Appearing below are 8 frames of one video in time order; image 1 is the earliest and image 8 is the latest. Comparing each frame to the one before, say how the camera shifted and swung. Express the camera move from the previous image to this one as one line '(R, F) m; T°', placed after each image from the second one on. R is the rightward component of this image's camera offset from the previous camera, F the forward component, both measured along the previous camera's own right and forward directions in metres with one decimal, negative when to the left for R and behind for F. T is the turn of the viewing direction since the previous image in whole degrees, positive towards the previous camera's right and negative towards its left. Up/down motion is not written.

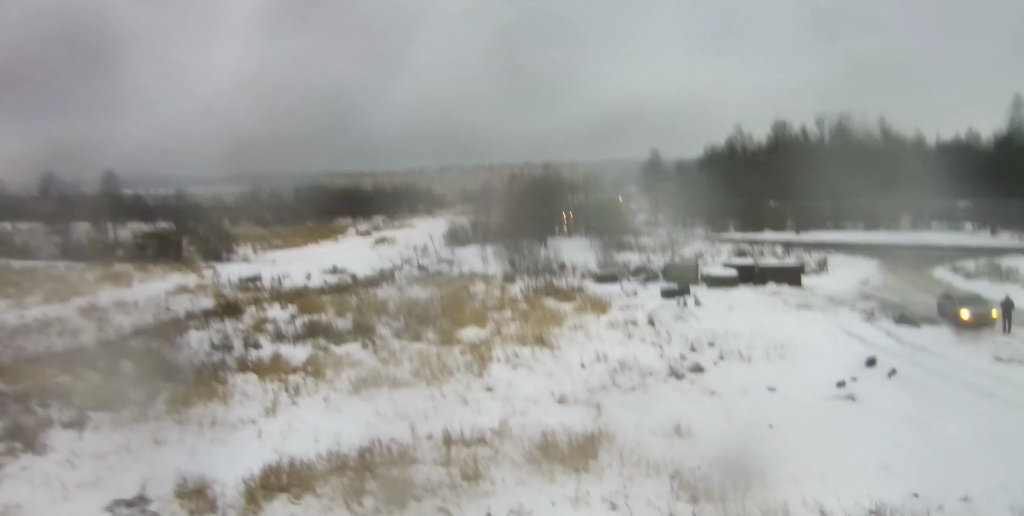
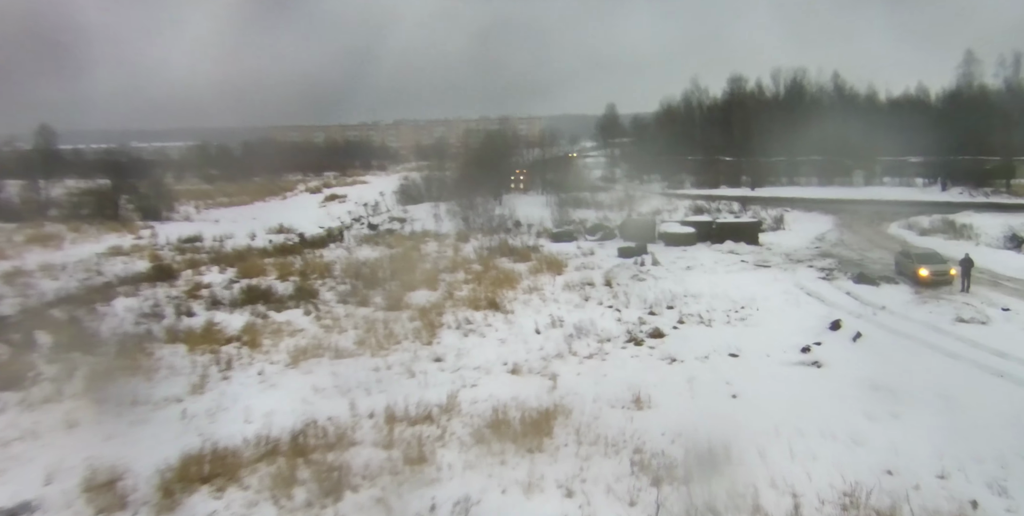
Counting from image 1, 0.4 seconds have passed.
(+0.2, +0.9) m; +4°
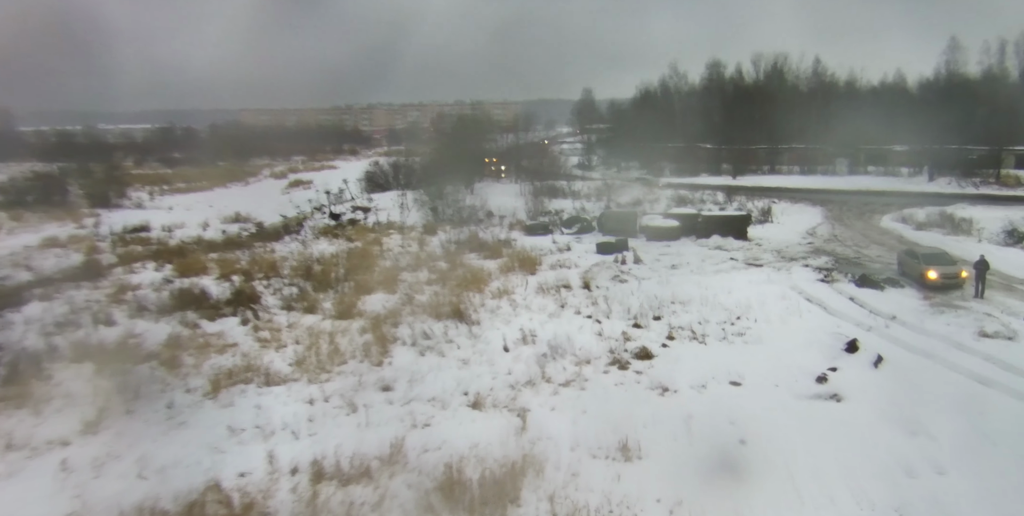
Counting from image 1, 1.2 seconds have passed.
(+0.2, +1.8) m; +2°
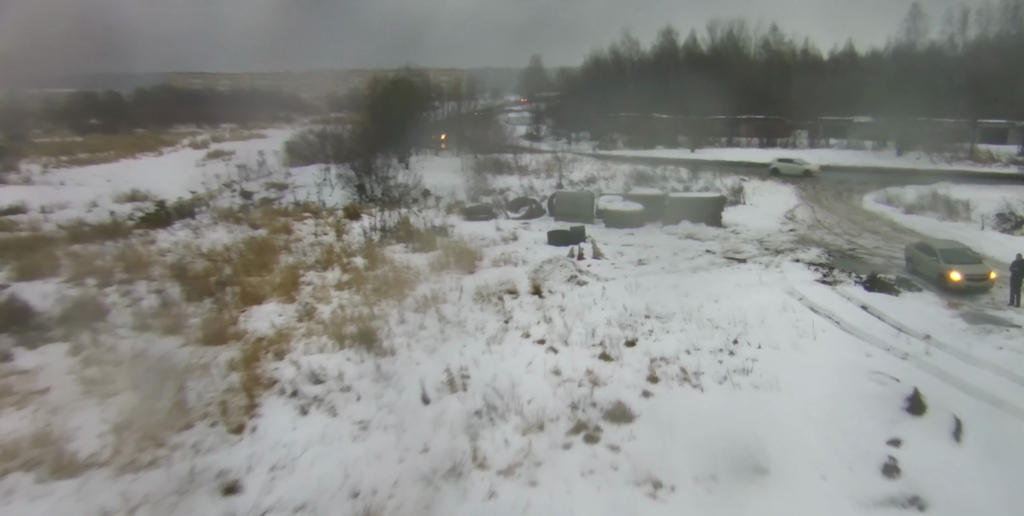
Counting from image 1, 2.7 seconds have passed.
(+0.4, +3.2) m; +5°
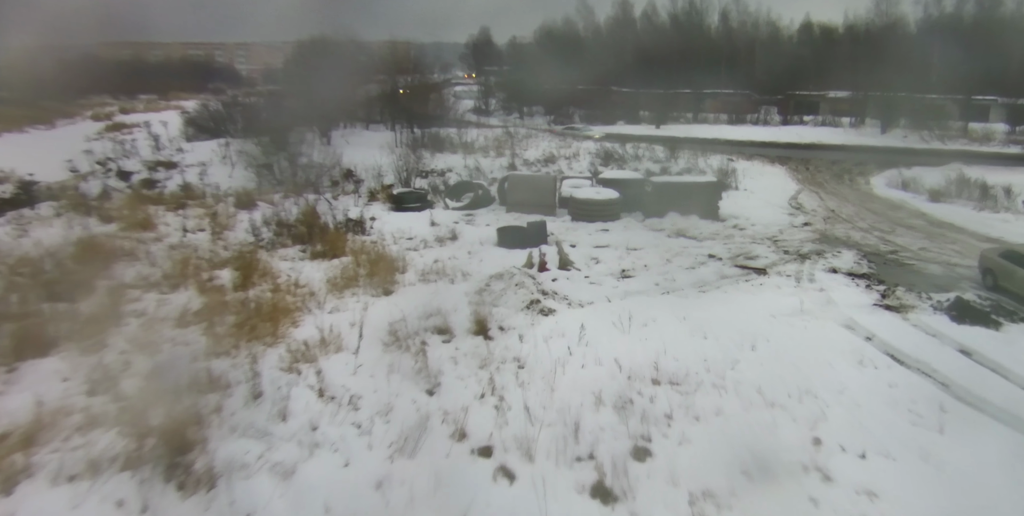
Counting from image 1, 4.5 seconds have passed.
(+0.3, +4.0) m; +5°
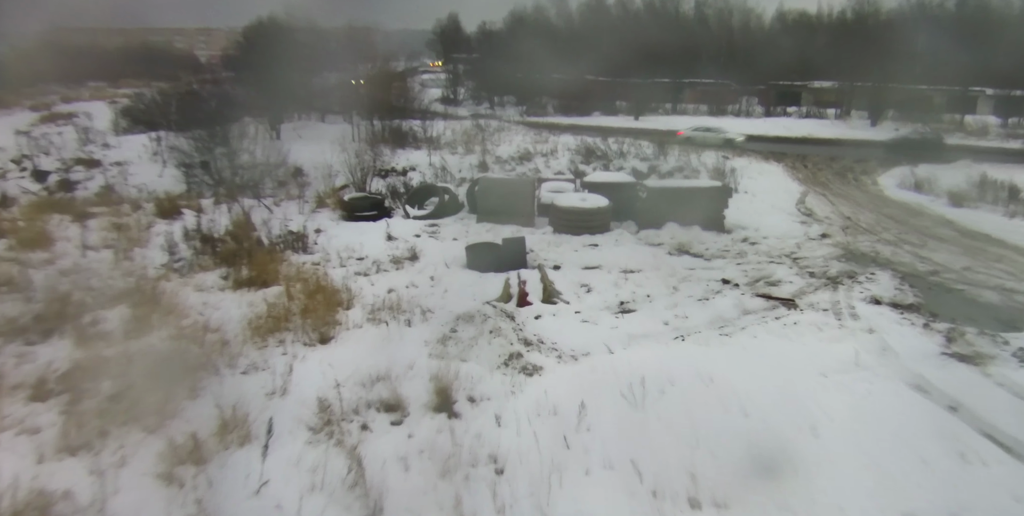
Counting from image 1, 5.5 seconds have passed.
(0.0, +2.0) m; +3°
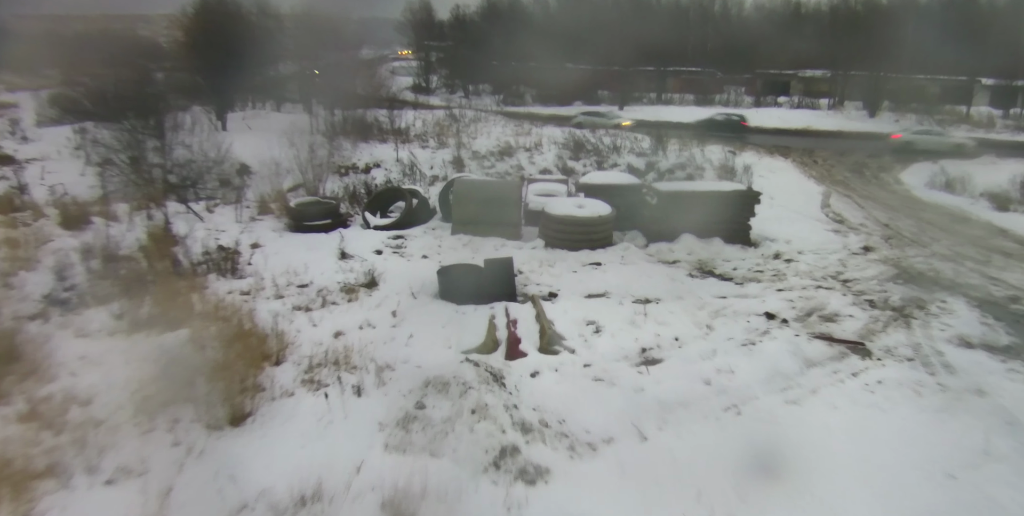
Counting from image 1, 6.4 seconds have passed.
(-0.1, +2.0) m; +2°
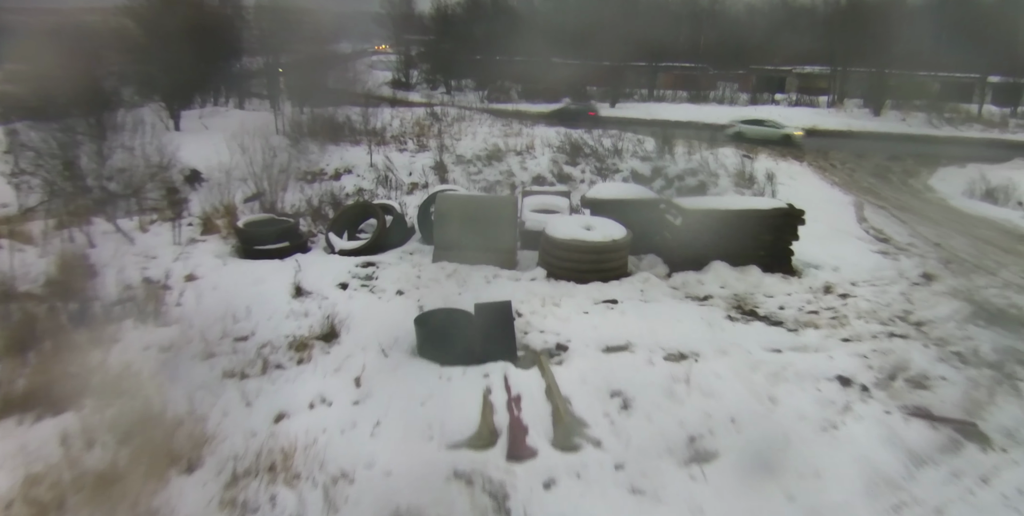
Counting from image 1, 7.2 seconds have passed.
(-0.1, +1.6) m; +2°
